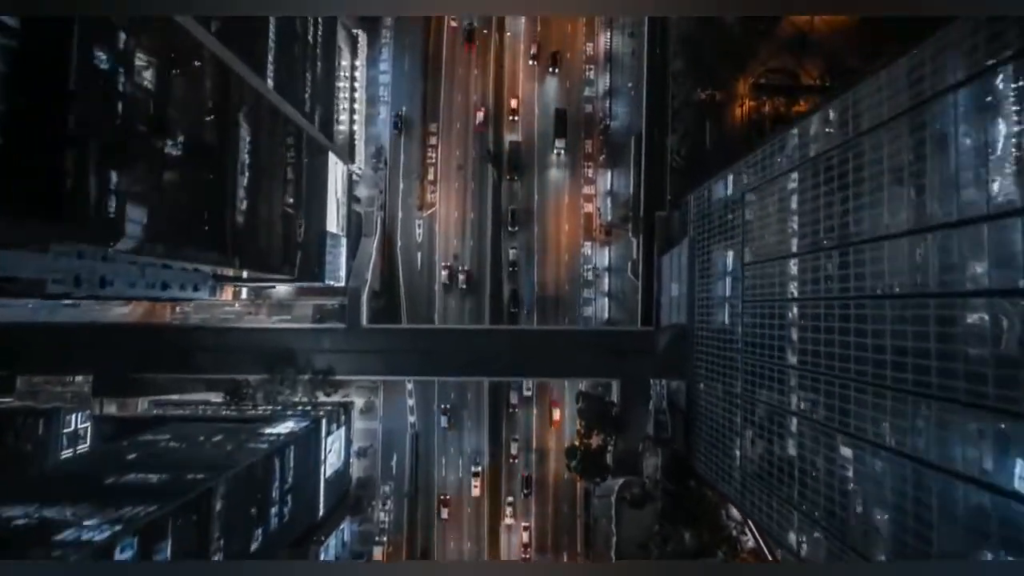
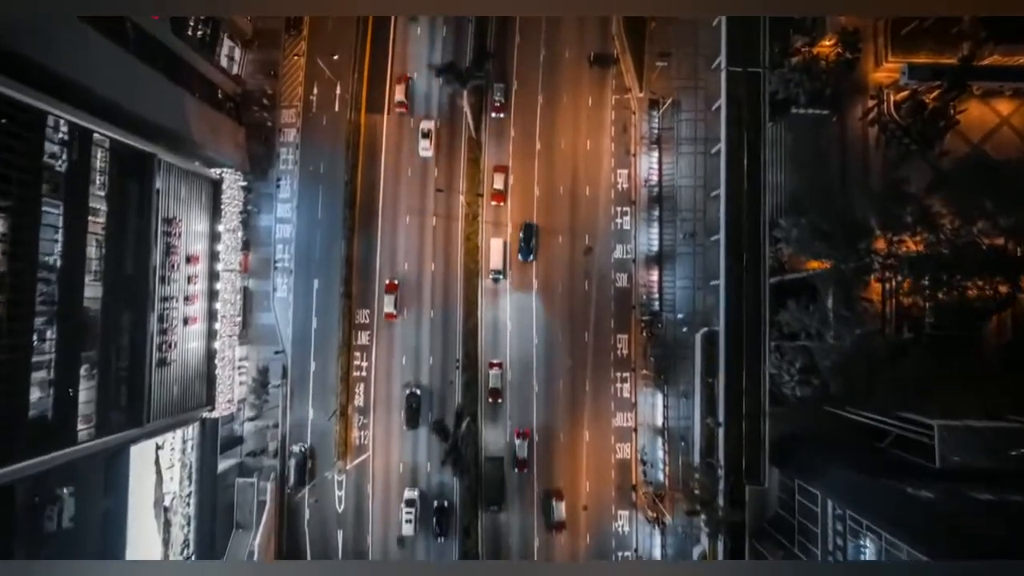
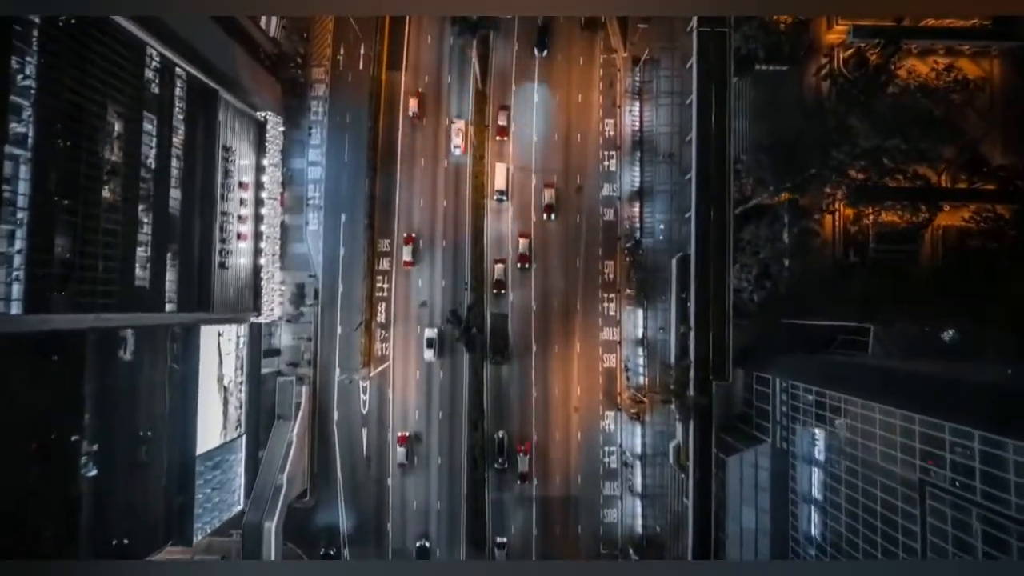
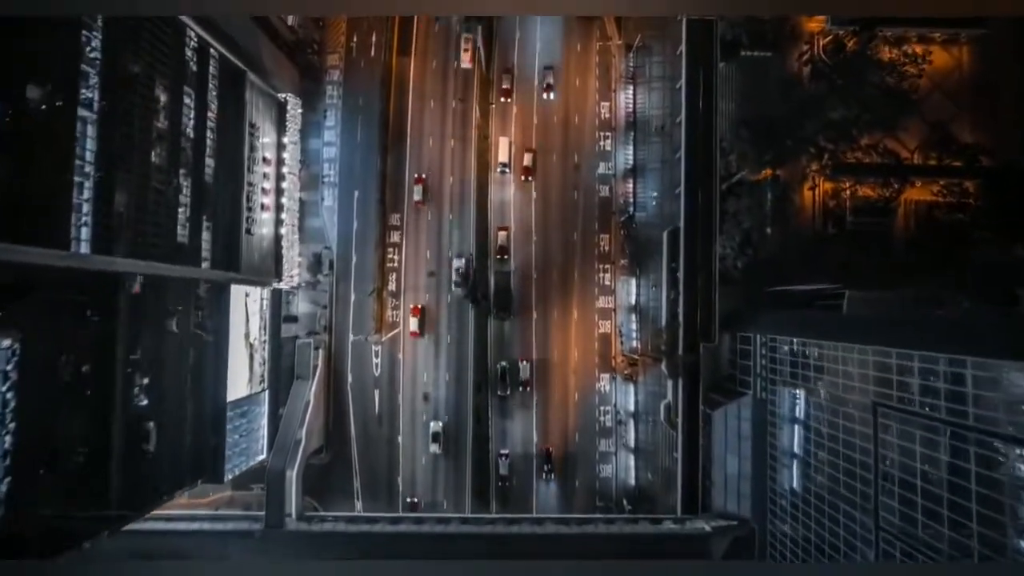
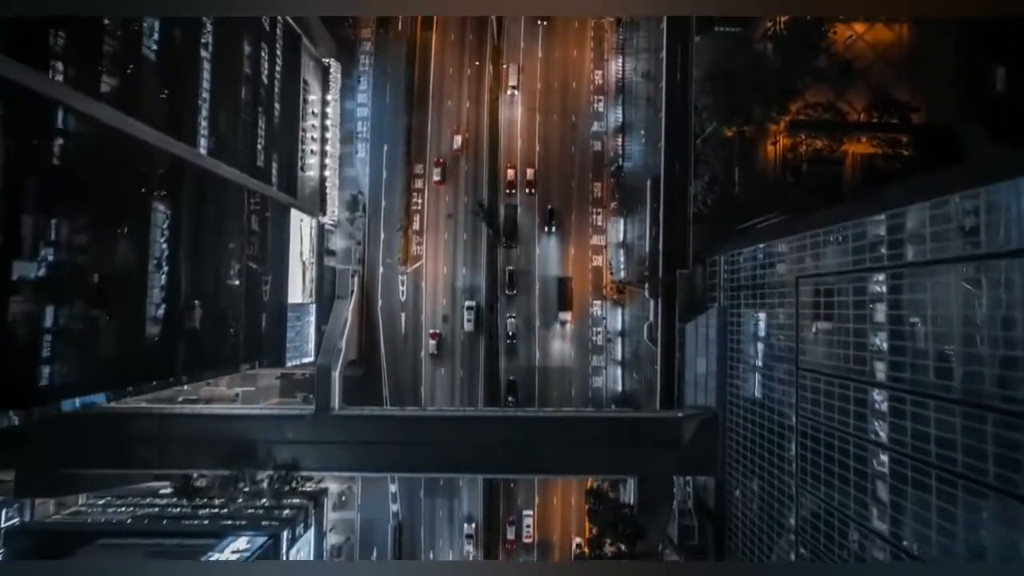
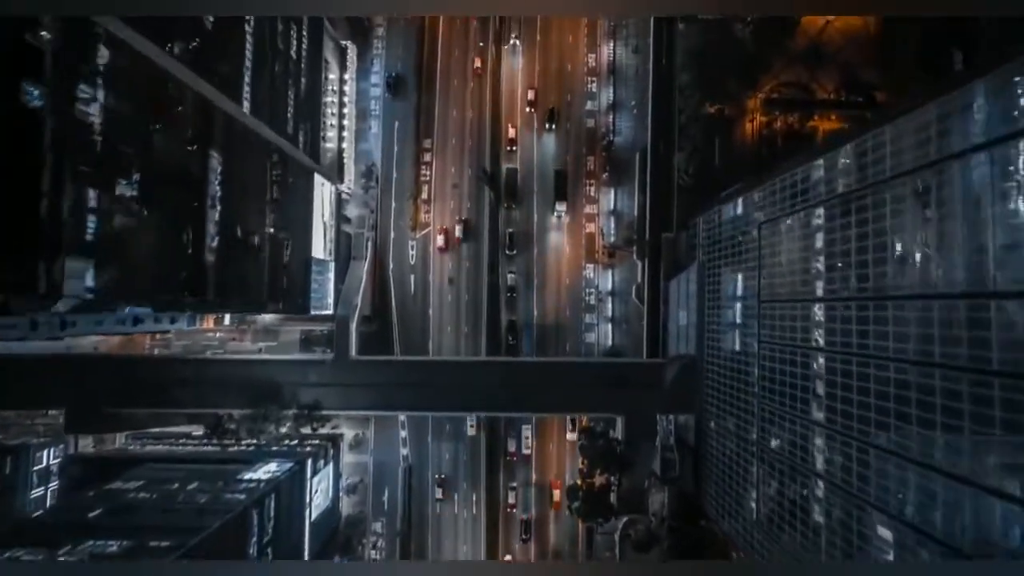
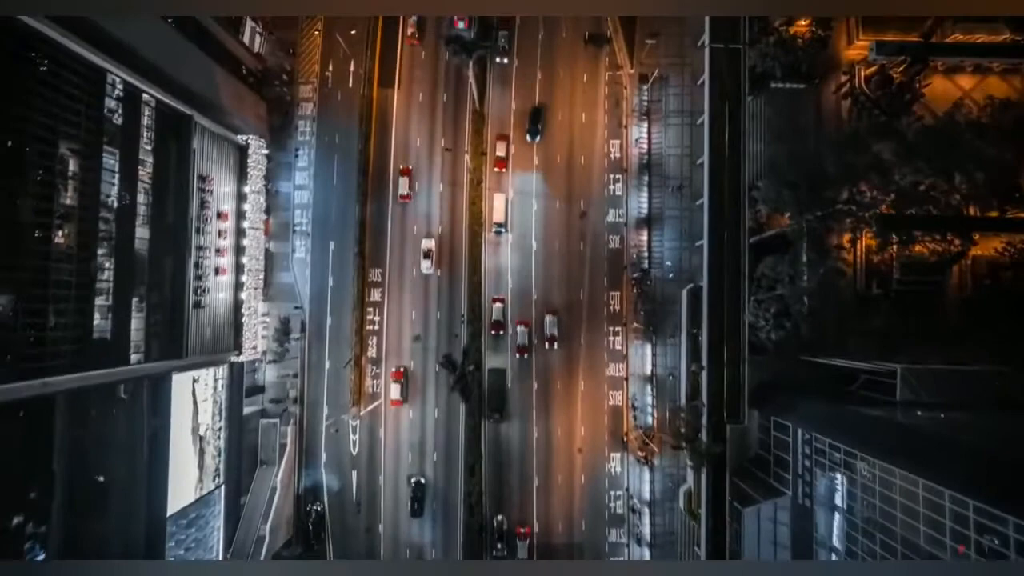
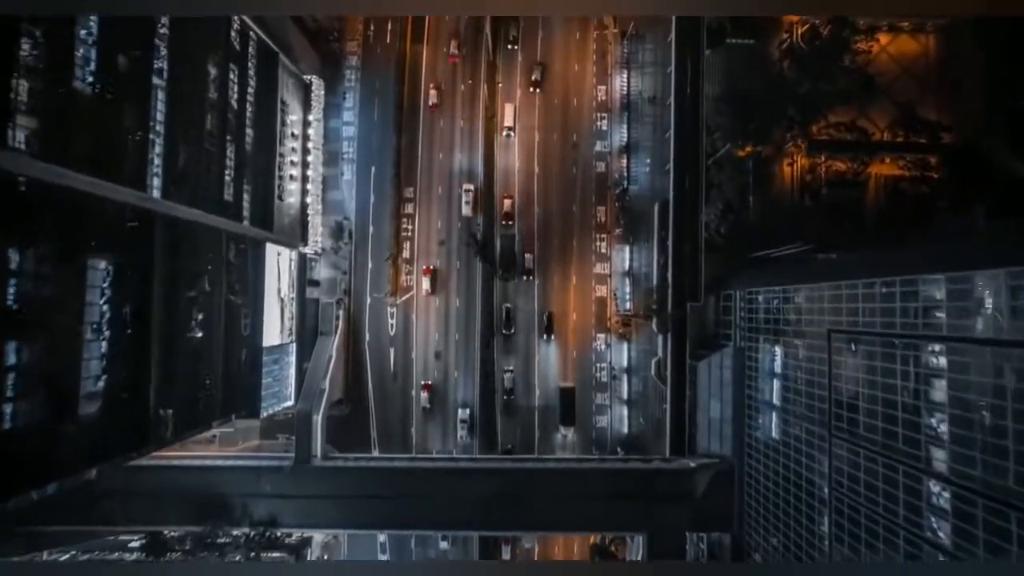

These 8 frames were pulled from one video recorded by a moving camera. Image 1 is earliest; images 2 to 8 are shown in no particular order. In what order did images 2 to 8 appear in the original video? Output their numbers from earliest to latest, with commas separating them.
6, 5, 8, 4, 3, 7, 2
